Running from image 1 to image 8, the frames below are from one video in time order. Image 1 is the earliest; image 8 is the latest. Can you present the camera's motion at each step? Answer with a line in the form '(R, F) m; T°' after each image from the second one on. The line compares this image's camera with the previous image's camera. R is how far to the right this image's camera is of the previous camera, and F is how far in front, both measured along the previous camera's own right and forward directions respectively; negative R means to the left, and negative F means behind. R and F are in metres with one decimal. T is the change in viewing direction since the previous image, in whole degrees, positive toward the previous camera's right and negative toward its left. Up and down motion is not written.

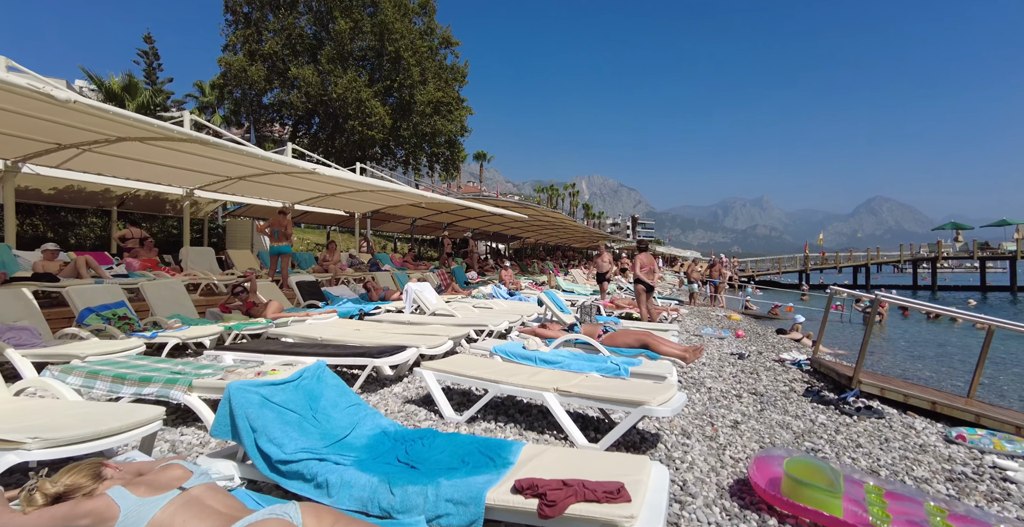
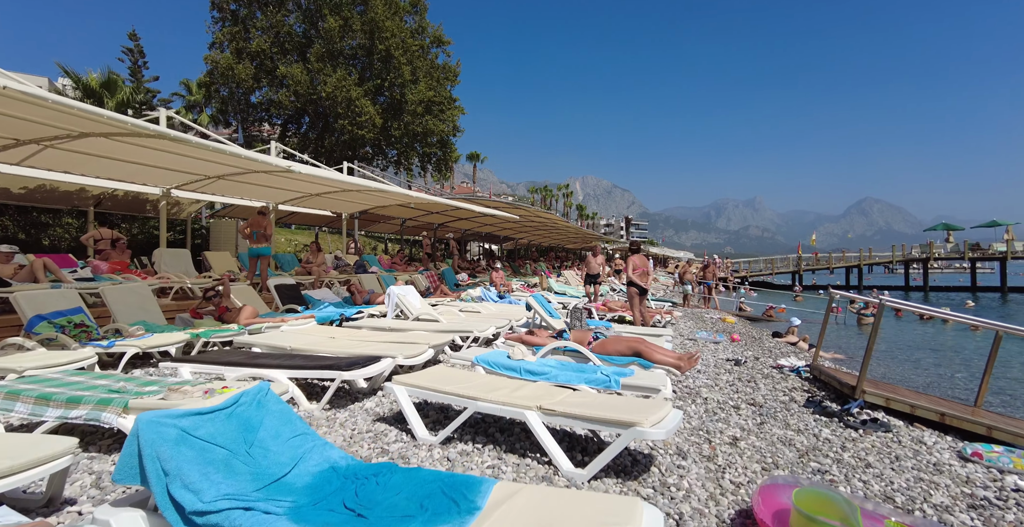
(+0.1, +0.3) m; +1°
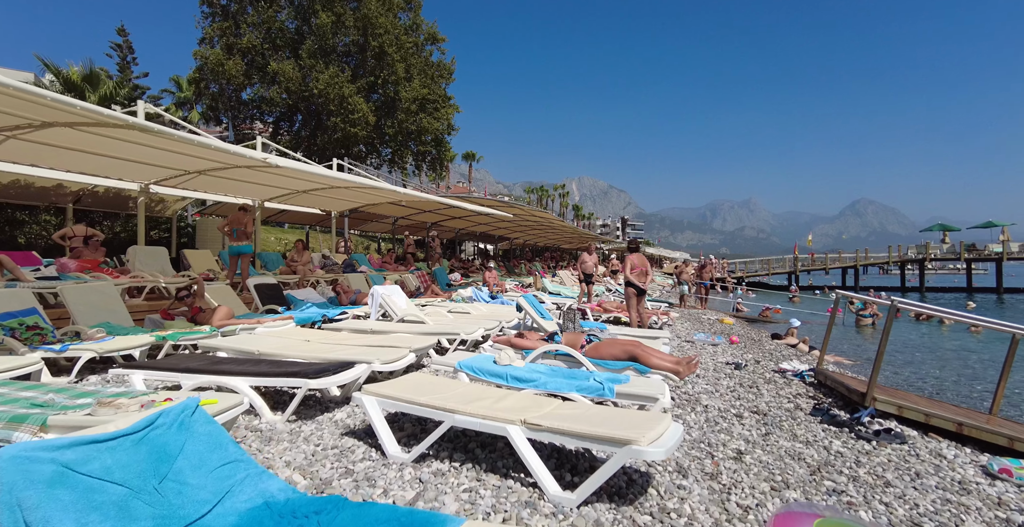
(+0.1, +0.3) m; 0°
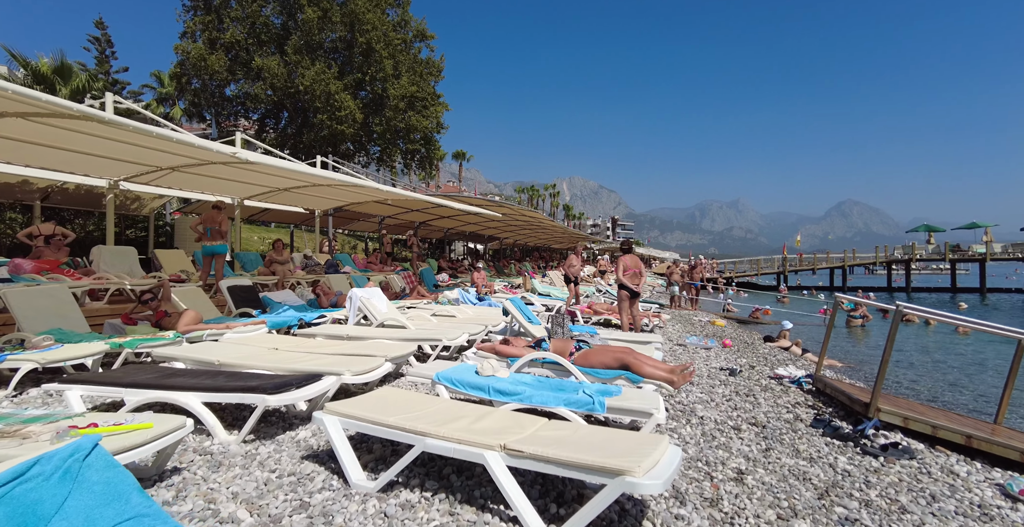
(+0.1, +0.3) m; +1°
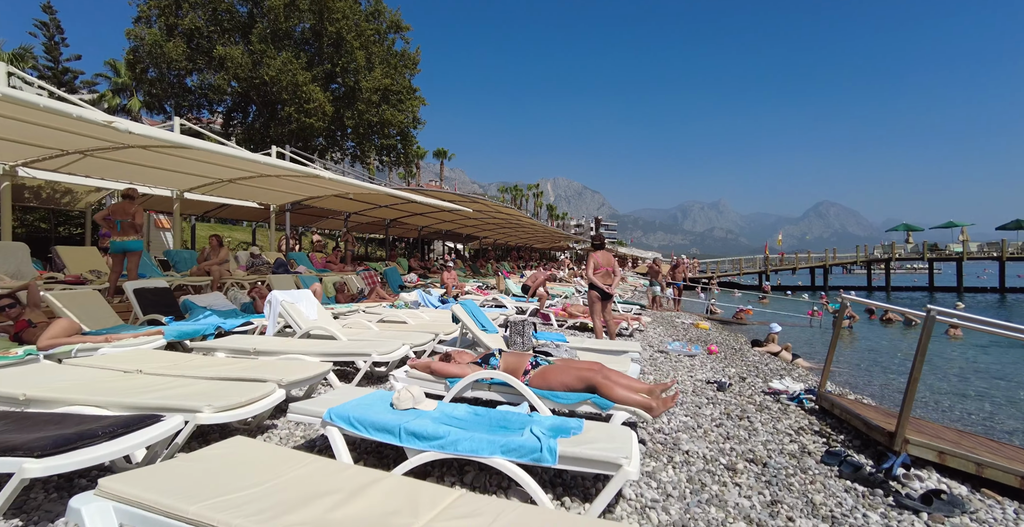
(+0.3, +1.0) m; +2°
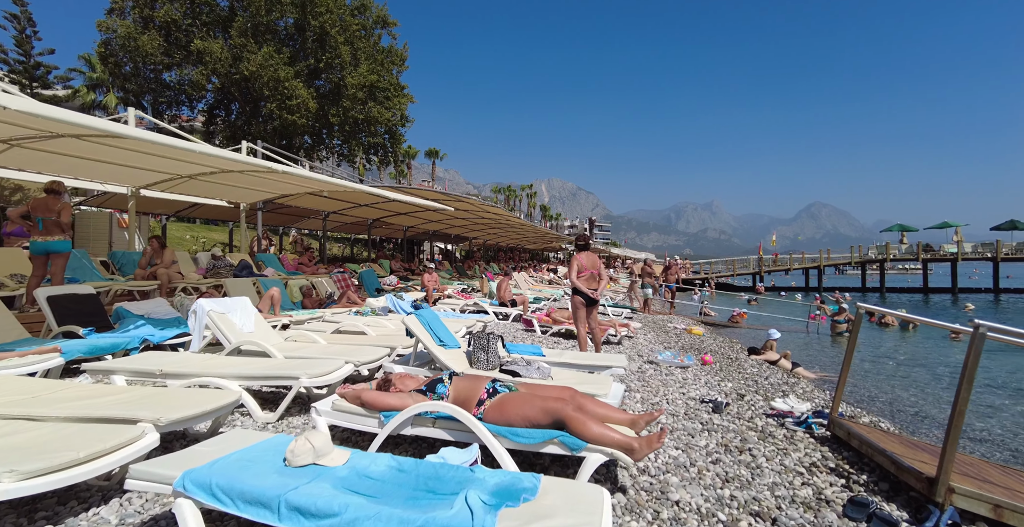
(+0.3, +0.7) m; +1°
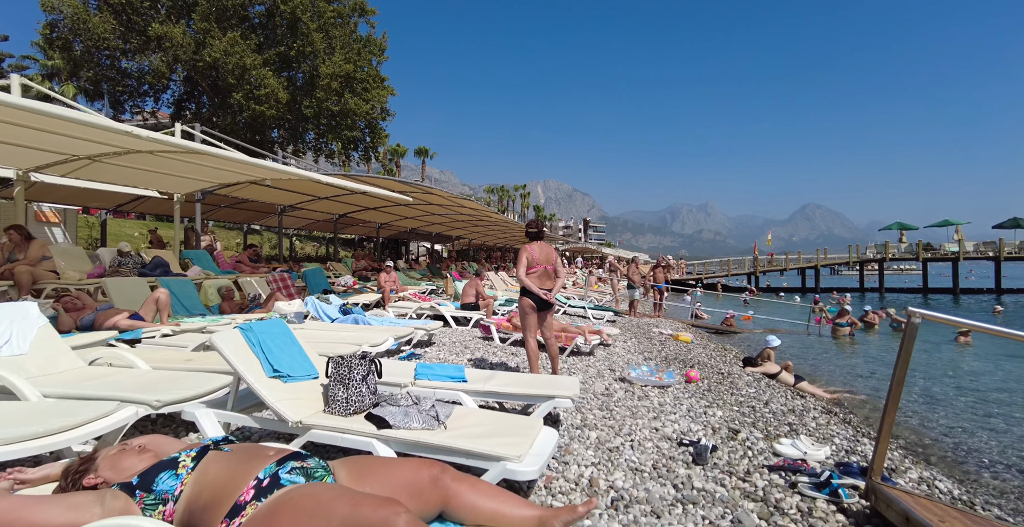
(+0.7, +1.5) m; 0°
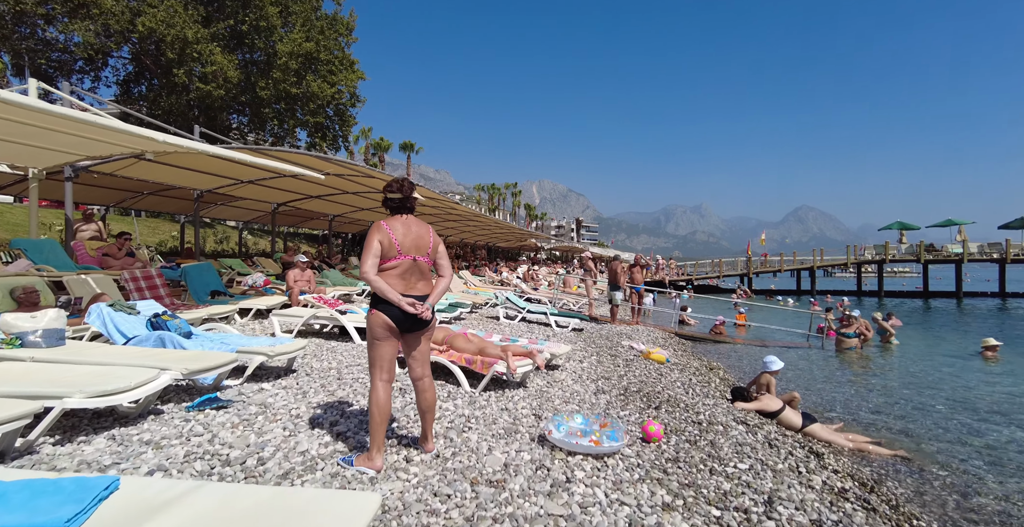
(+1.1, +2.3) m; +1°
